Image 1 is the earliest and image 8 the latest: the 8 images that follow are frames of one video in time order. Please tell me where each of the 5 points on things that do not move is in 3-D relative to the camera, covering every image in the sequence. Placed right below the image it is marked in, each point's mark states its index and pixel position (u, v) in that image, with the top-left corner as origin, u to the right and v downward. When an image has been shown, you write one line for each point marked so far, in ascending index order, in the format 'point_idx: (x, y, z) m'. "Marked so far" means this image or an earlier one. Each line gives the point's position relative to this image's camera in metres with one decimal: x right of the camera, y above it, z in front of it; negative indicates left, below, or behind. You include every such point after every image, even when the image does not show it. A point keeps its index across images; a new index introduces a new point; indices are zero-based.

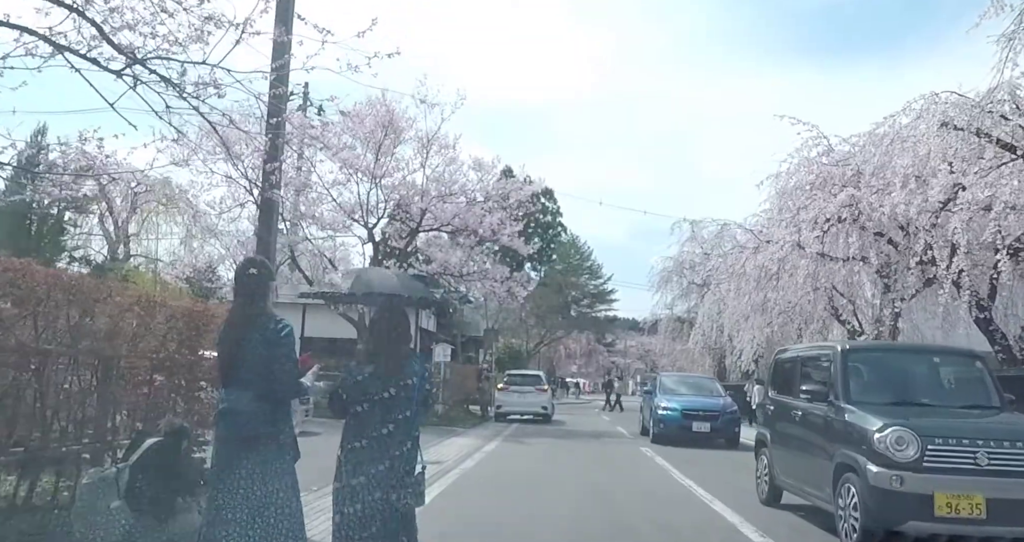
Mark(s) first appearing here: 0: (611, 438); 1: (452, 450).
0: (+2.3, -3.9, +19.5) m
1: (-1.1, -3.2, +14.8) m
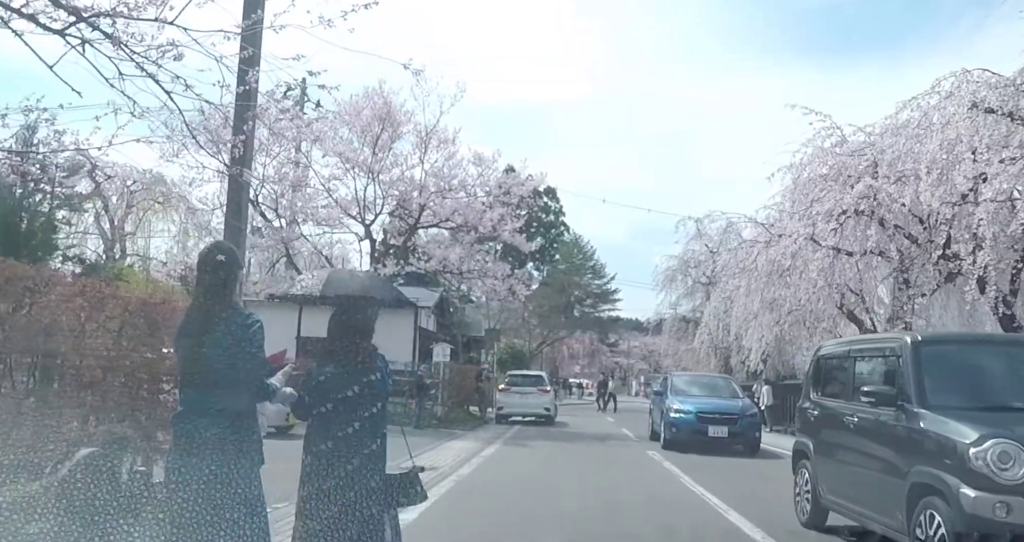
0: (+2.4, -3.9, +18.8) m
1: (-1.1, -3.1, +14.1) m
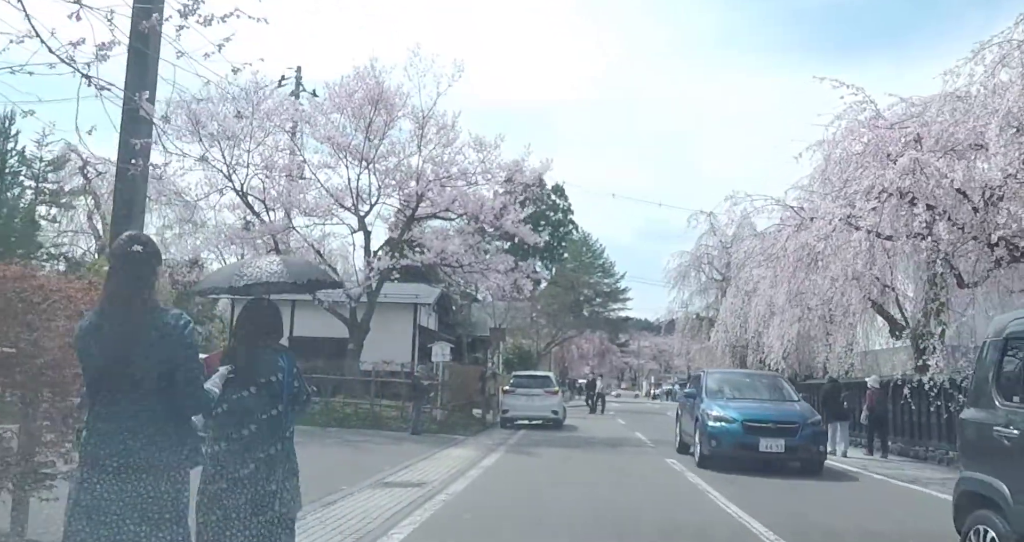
0: (+2.5, -3.6, +17.2) m
1: (-1.0, -2.9, +12.5) m
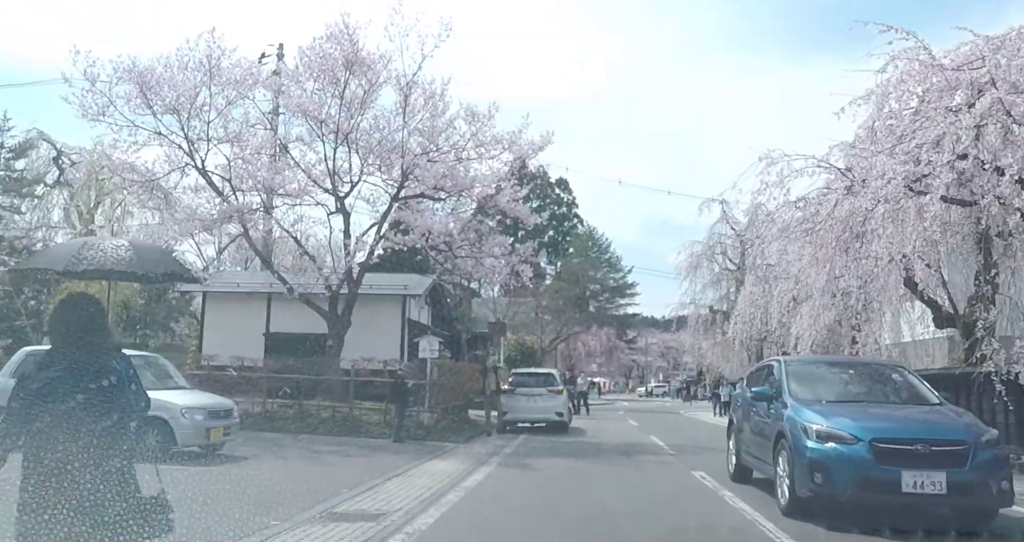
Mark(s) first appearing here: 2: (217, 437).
0: (+2.4, -3.3, +14.8) m
1: (-1.1, -2.6, +10.1) m
2: (-4.1, -2.3, +11.7) m
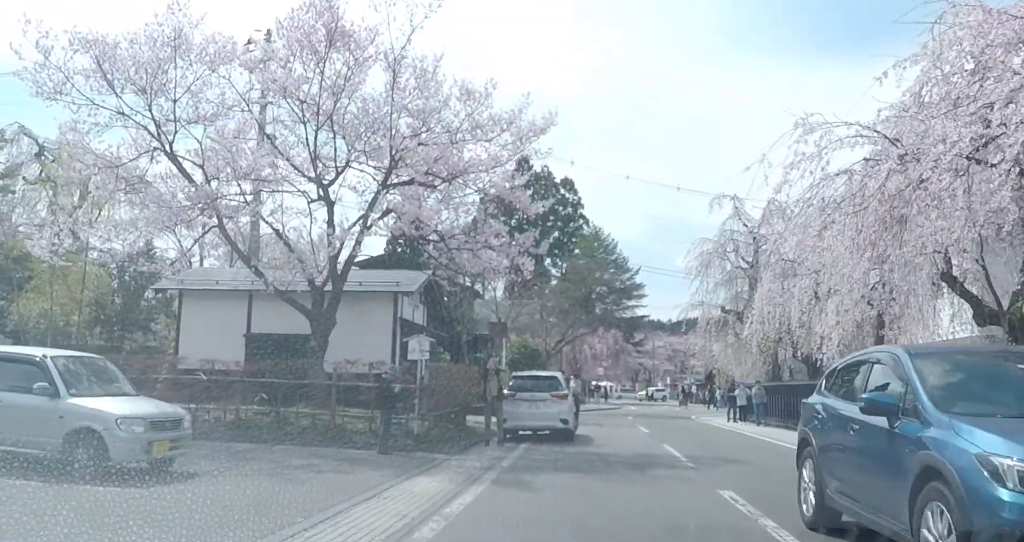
0: (+2.4, -3.1, +13.0) m
1: (-1.2, -2.4, +8.4) m
2: (-4.2, -2.2, +10.0) m
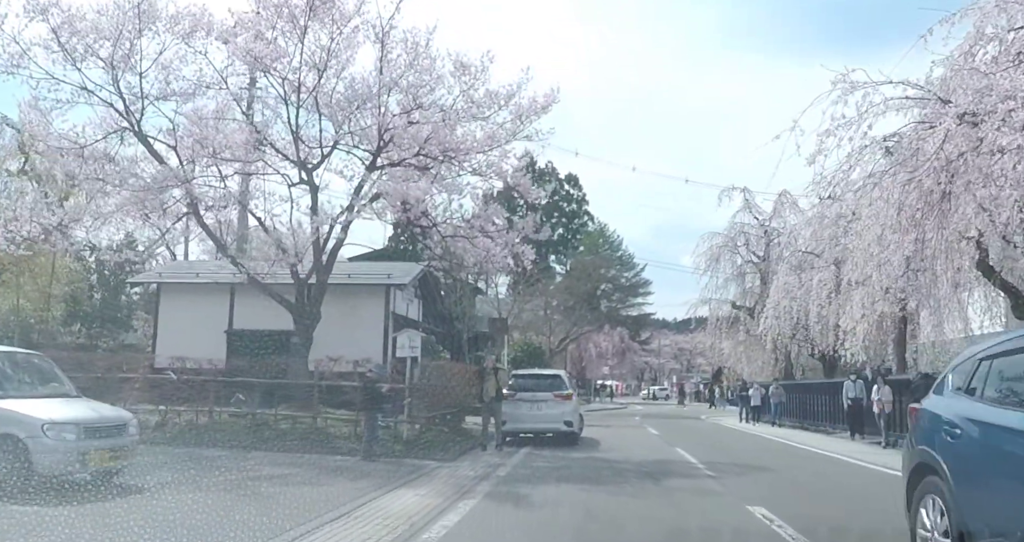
0: (+2.4, -2.9, +11.6) m
1: (-1.2, -2.2, +7.0) m
2: (-4.3, -2.0, +8.6) m
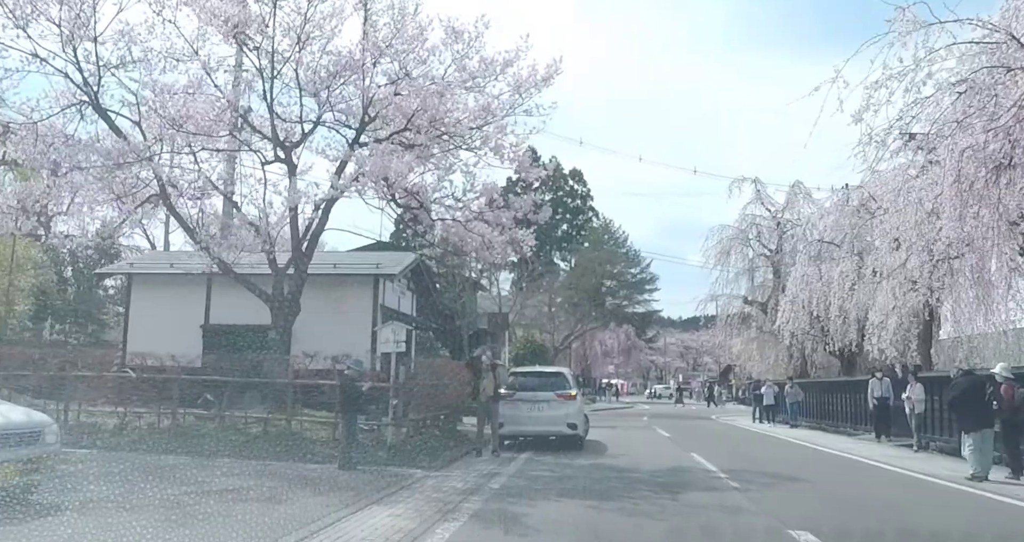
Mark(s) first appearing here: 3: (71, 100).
0: (+2.3, -2.7, +10.1) m
1: (-1.3, -2.0, +5.5) m
2: (-4.3, -1.8, +7.1) m
3: (-7.8, +3.0, +14.6) m
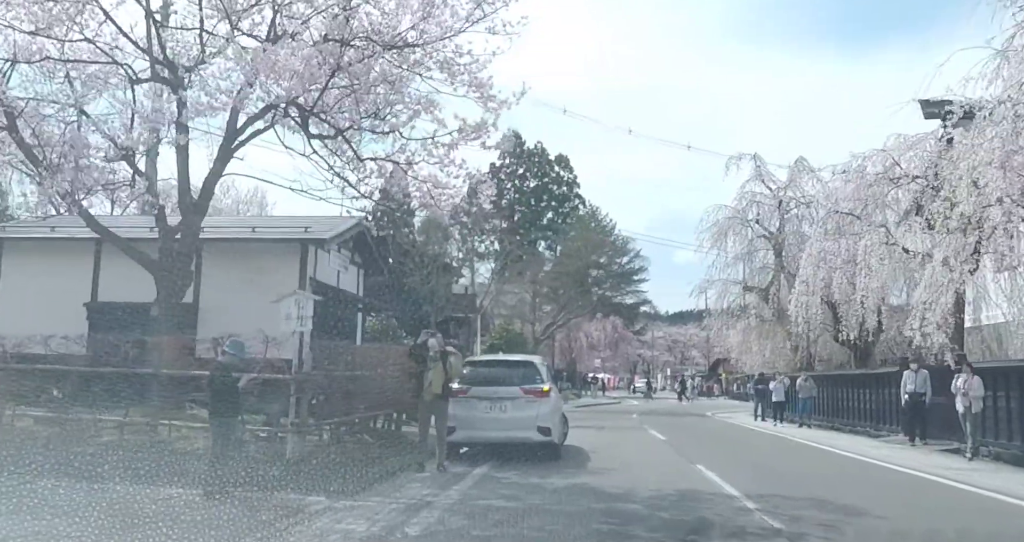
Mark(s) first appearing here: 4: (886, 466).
0: (+1.7, -2.1, +6.7) m
1: (-1.8, -1.5, +2.0) m
2: (-4.8, -1.2, +3.6) m
3: (-8.4, +3.6, +11.0) m
4: (+6.5, -3.4, +14.4) m
